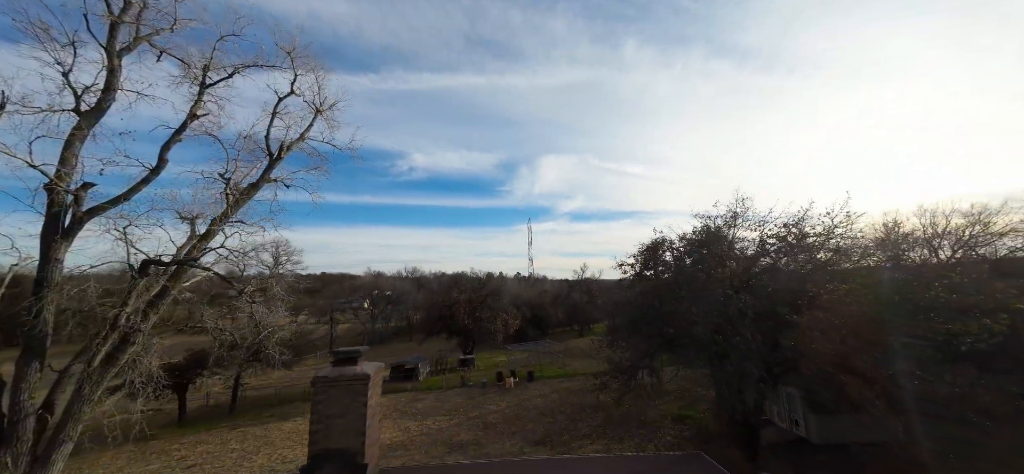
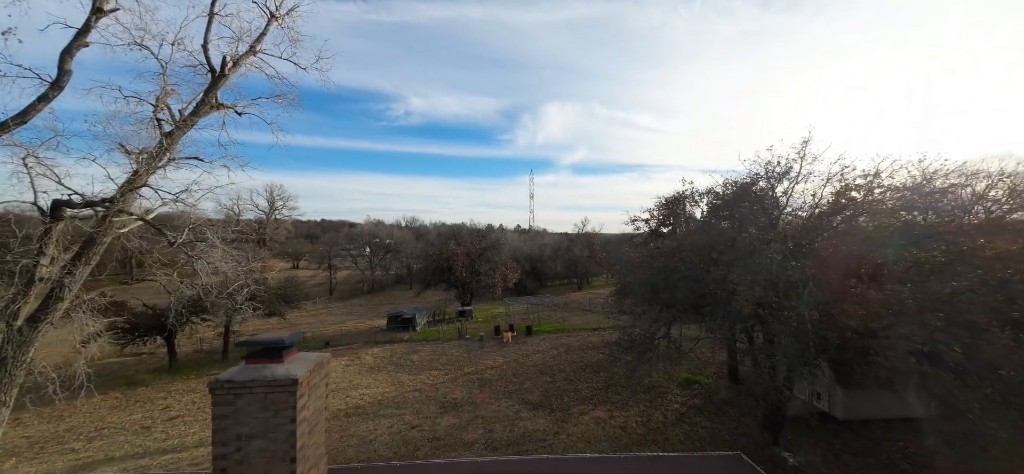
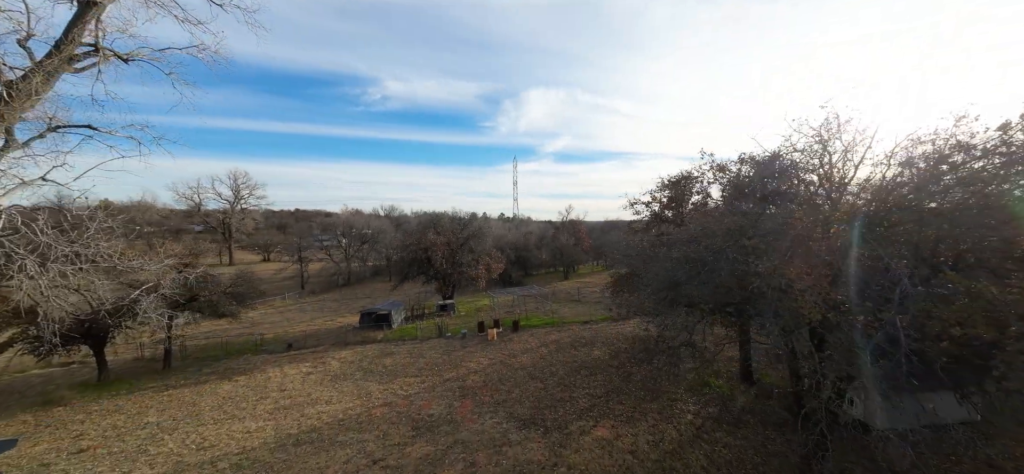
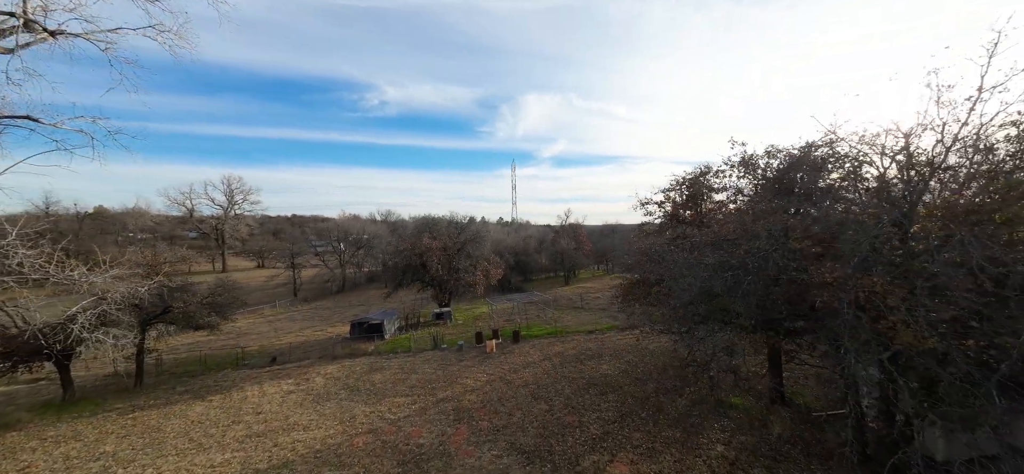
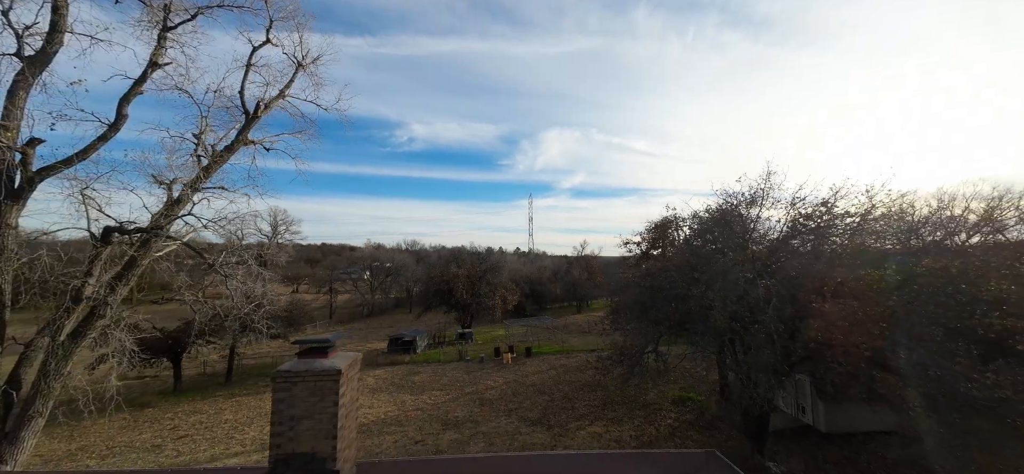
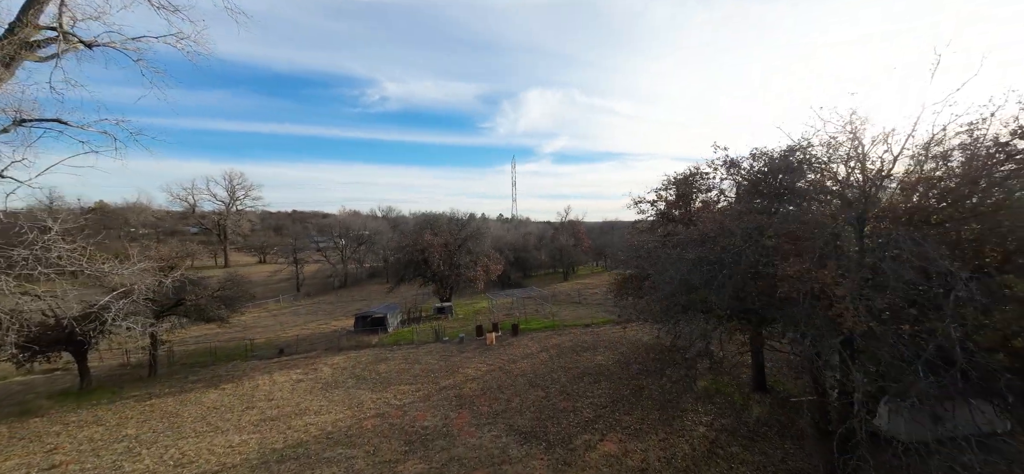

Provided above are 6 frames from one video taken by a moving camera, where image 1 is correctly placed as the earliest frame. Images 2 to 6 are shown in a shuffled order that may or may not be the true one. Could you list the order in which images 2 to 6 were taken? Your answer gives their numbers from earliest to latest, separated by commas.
5, 2, 3, 6, 4
